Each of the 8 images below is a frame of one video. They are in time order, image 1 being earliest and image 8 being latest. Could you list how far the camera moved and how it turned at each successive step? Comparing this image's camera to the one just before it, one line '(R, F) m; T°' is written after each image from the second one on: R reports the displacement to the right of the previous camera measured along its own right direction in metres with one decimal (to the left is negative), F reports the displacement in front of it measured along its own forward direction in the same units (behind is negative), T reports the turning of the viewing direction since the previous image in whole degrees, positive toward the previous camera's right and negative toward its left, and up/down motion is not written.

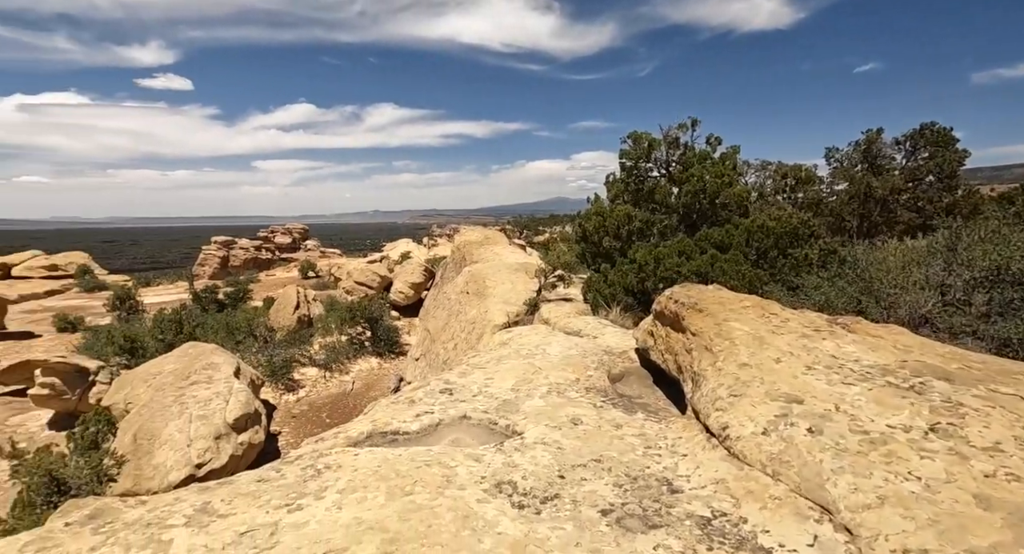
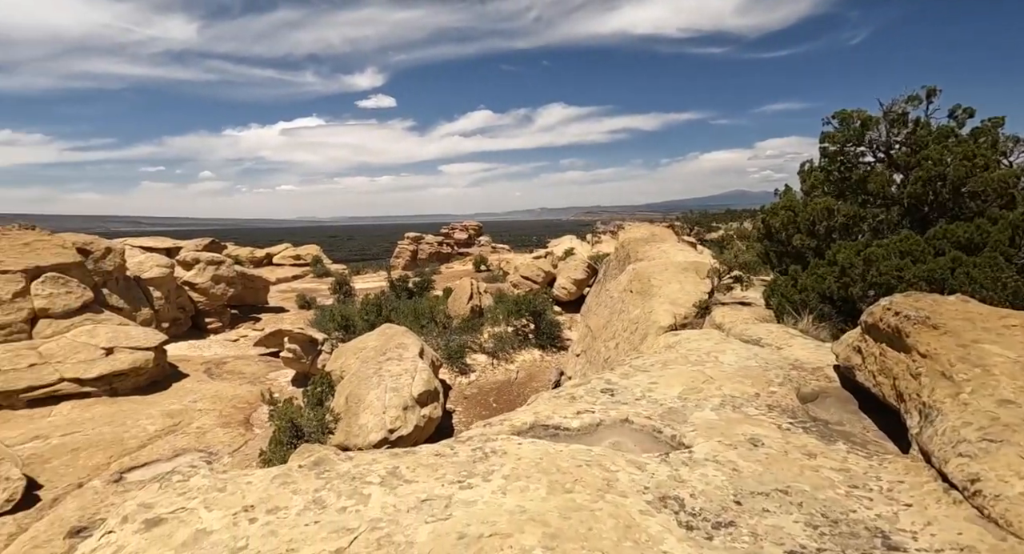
(0.0, +0.1) m; -18°
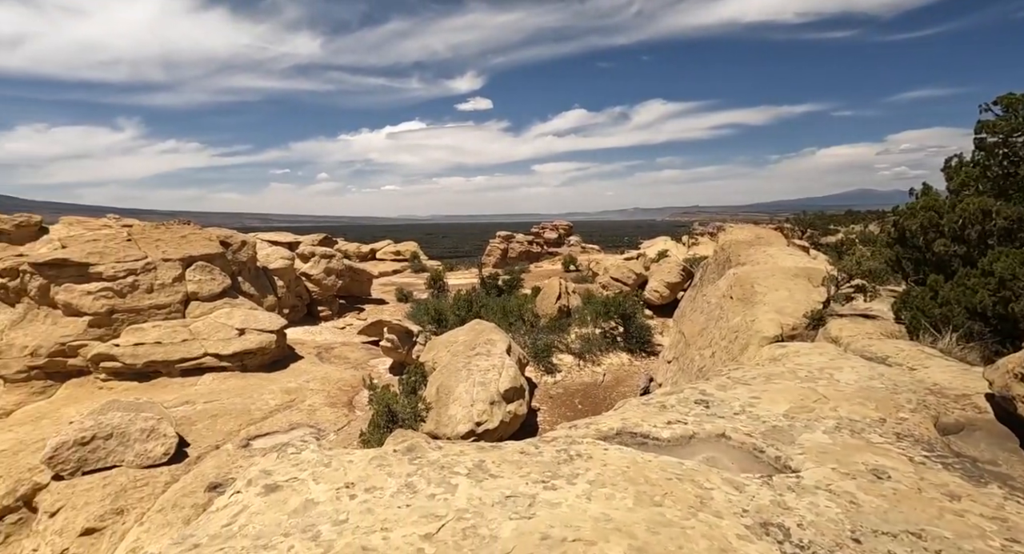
(0.0, +0.1) m; -10°
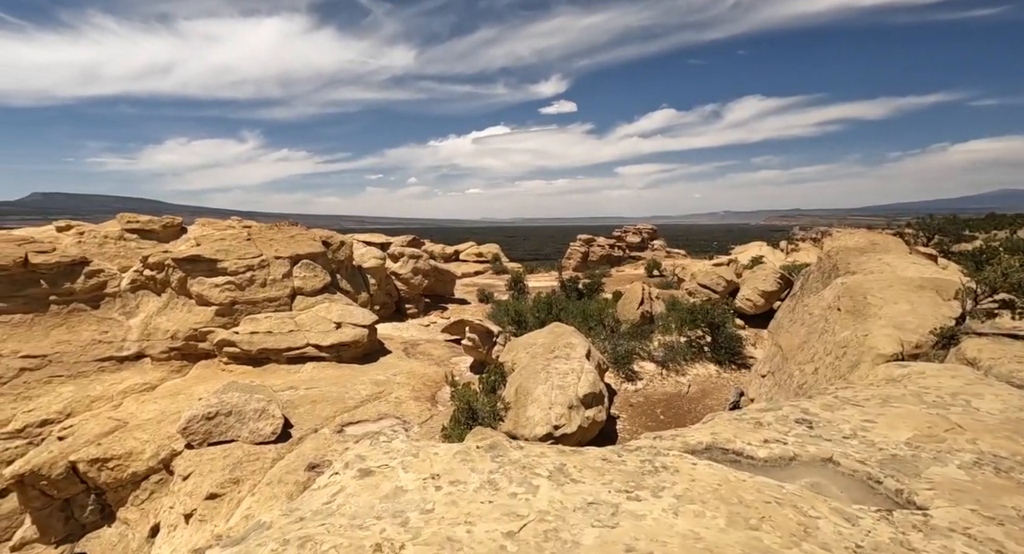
(0.0, +0.1) m; -9°
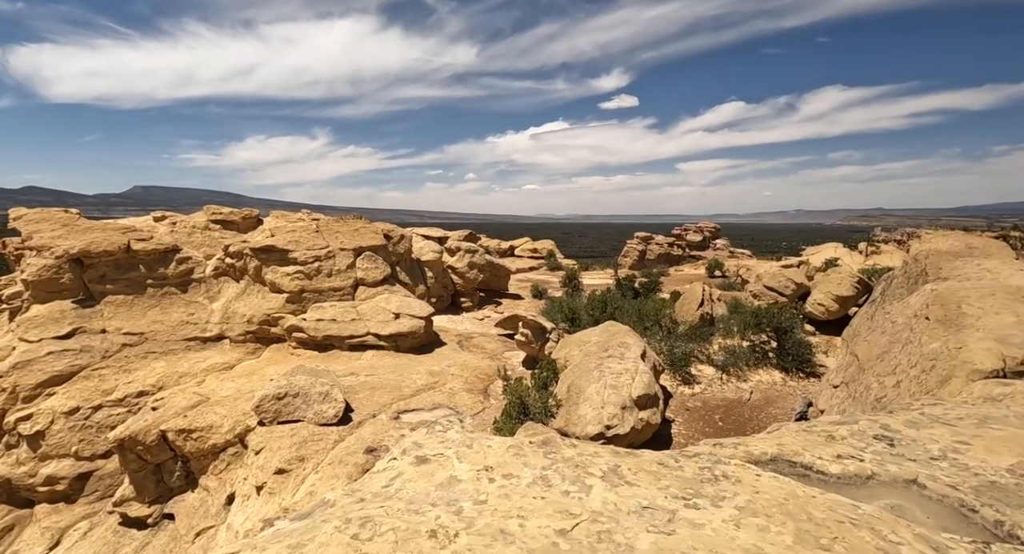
(0.0, 0.0) m; -6°
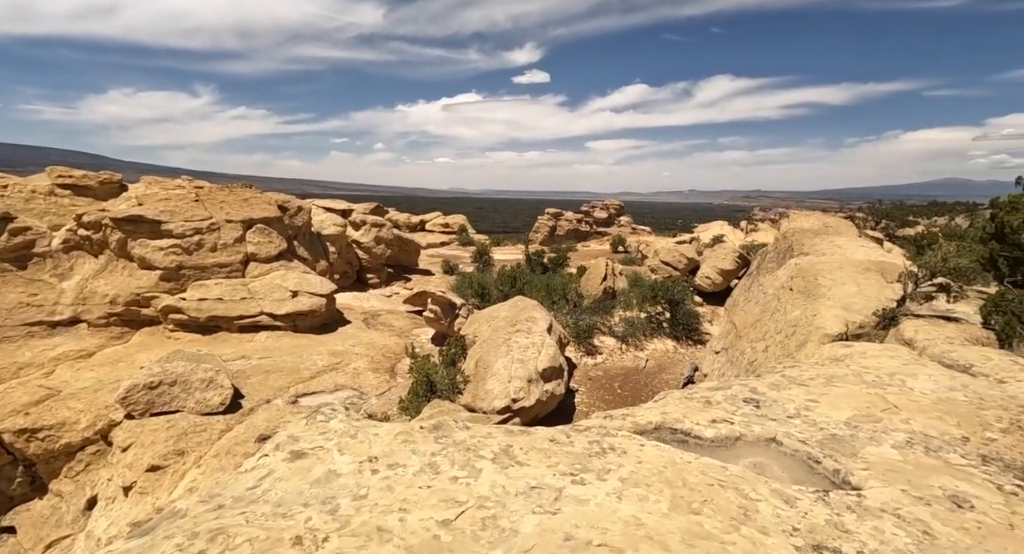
(+0.1, +0.1) m; +10°
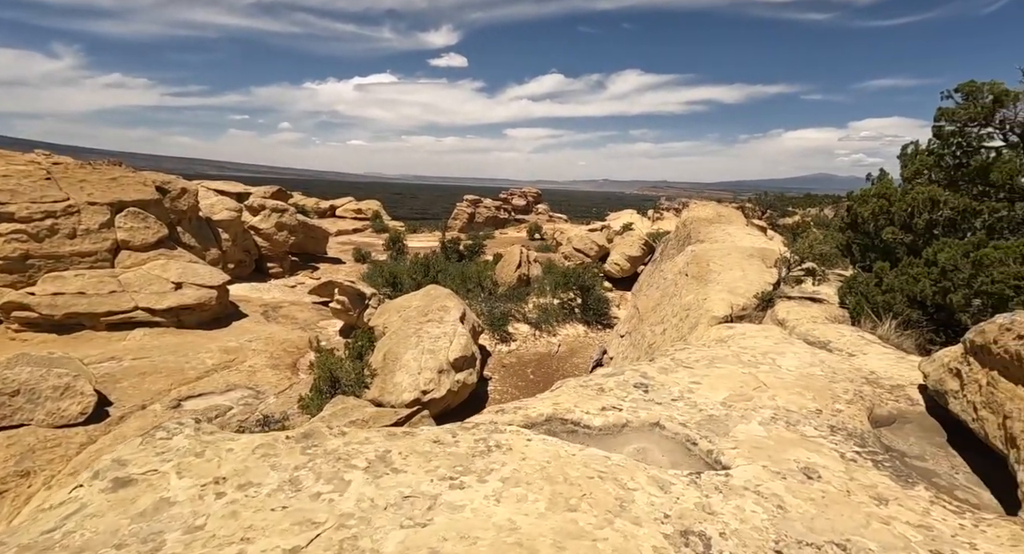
(+0.2, +0.1) m; +9°
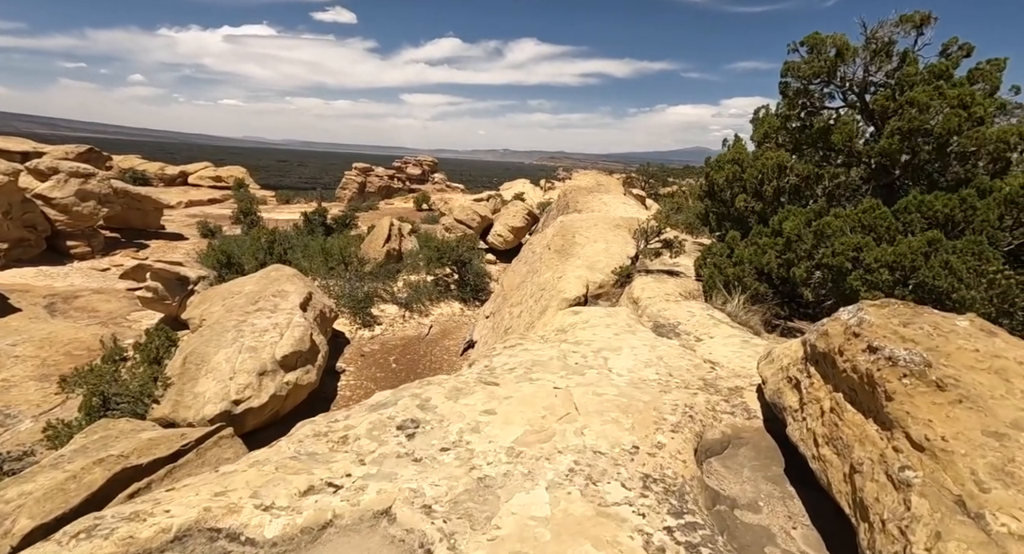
(+1.2, +1.5) m; +11°
